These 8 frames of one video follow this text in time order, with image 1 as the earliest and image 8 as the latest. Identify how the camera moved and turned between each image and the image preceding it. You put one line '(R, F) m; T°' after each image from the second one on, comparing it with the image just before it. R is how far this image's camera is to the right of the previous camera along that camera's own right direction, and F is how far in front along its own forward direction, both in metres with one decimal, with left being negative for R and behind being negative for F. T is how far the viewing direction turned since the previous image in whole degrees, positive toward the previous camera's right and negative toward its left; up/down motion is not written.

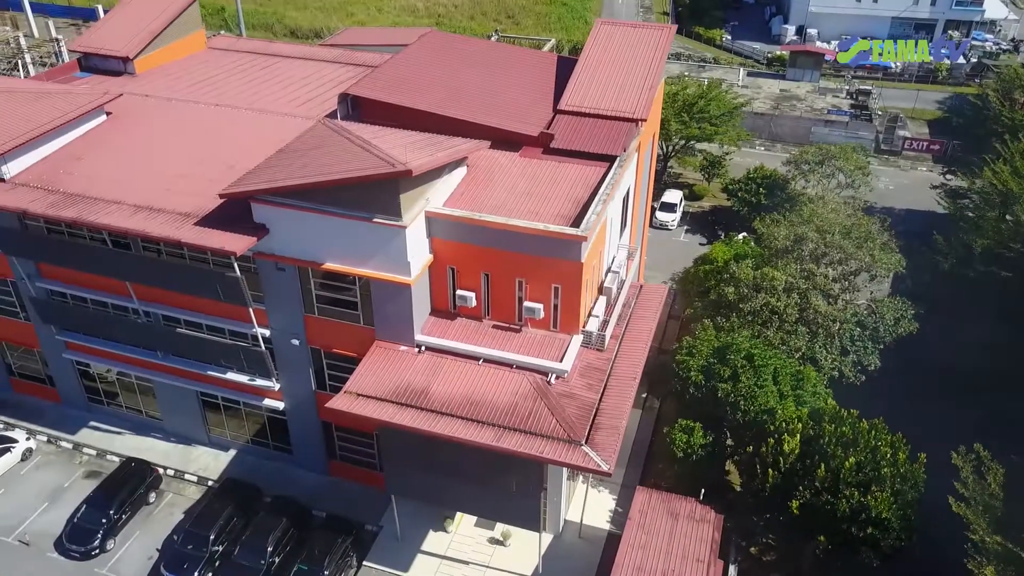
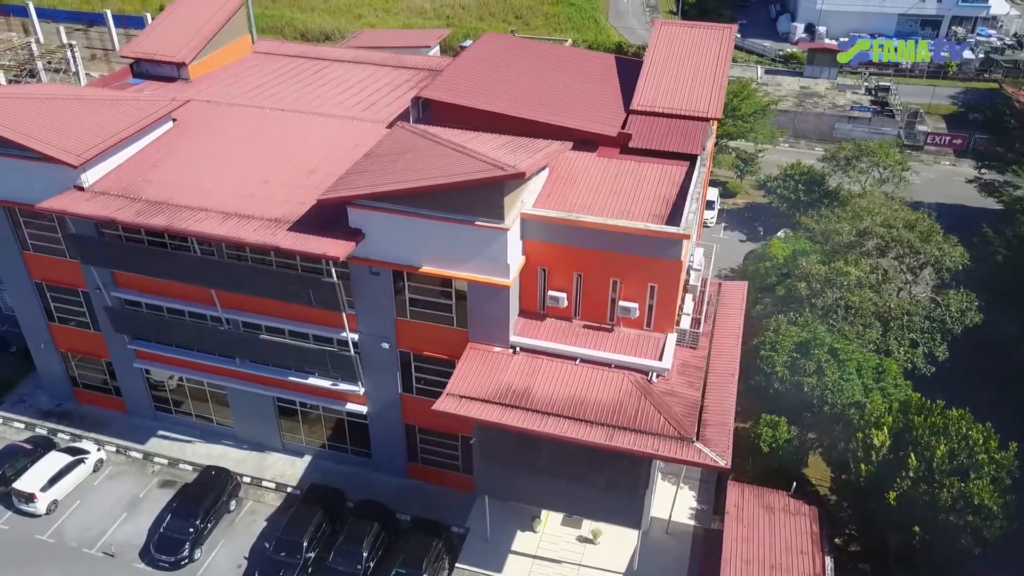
(-3.3, -0.1) m; +2°
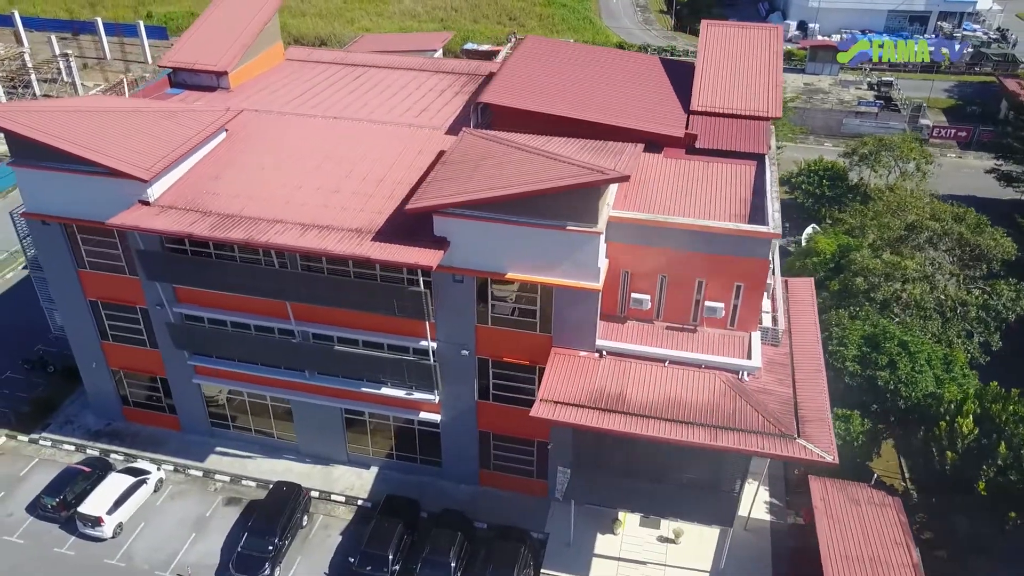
(-3.4, +0.1) m; +3°
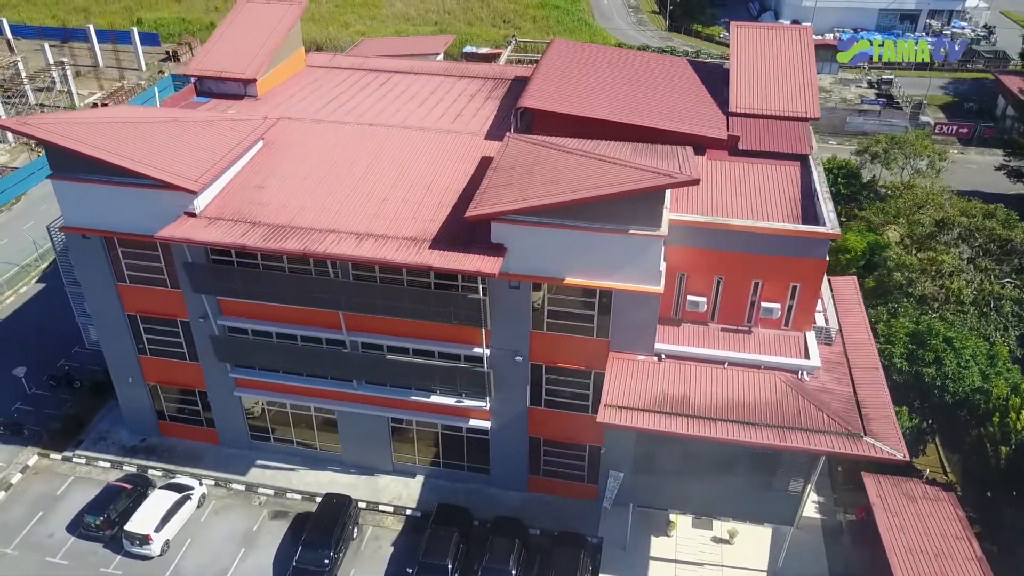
(-2.3, +0.1) m; +2°
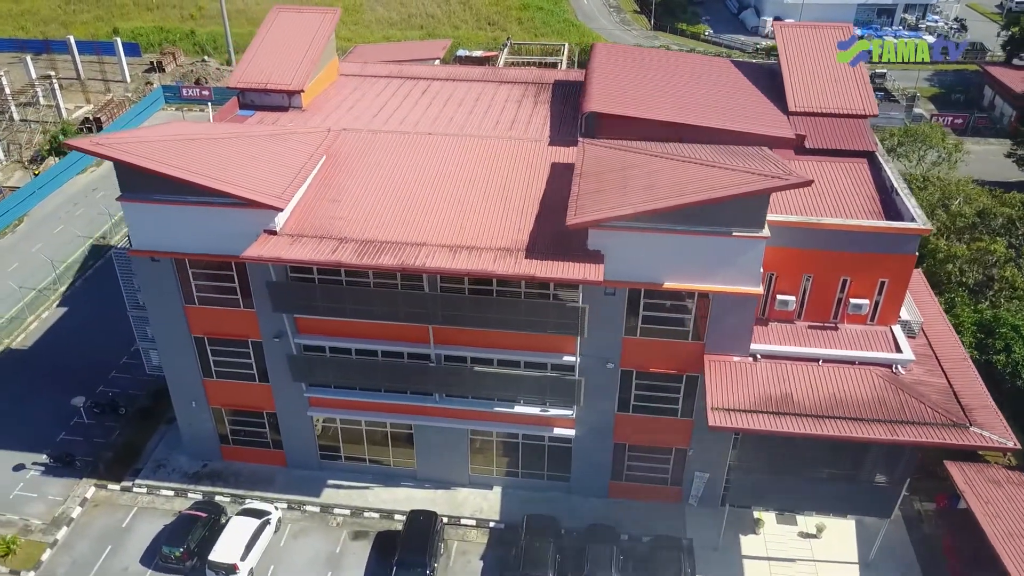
(-4.0, +0.3) m; +4°
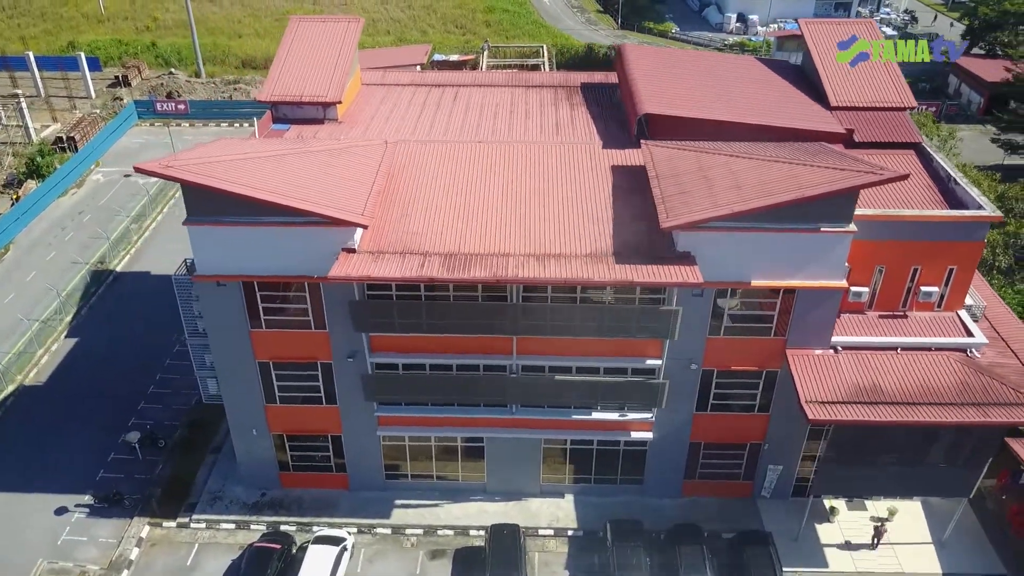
(-4.2, +0.5) m; +5°
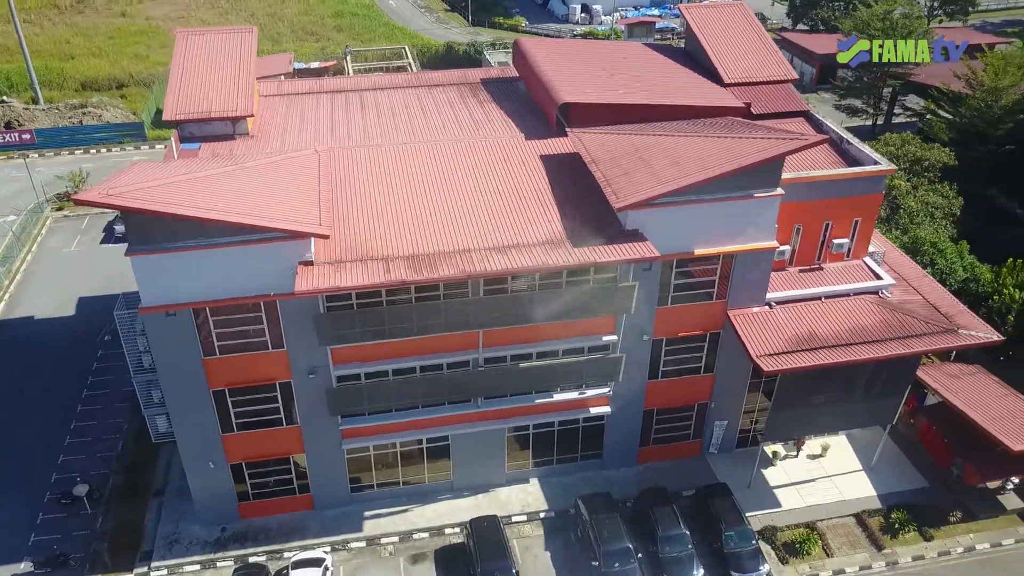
(-3.2, -0.1) m; +11°
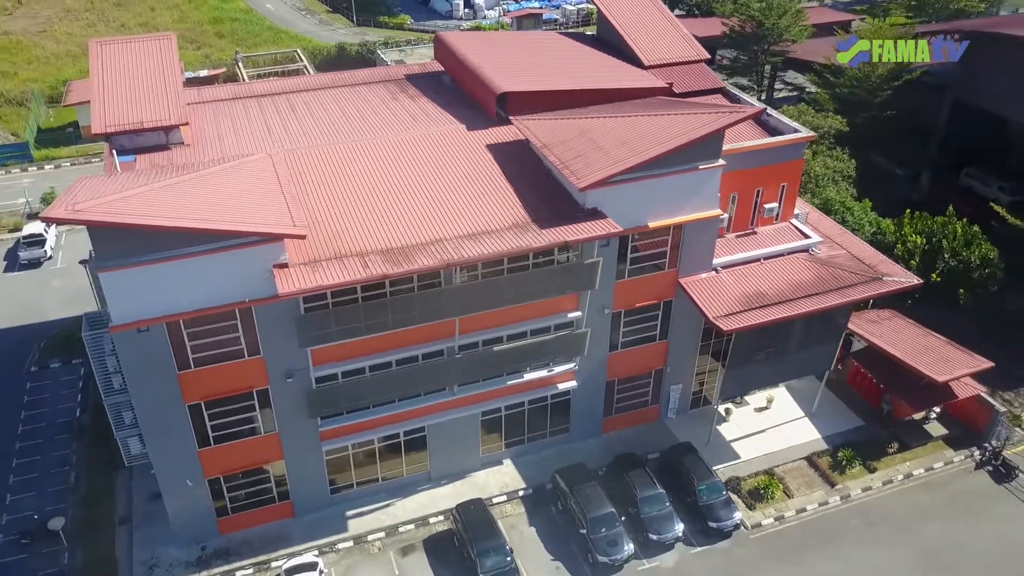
(-2.7, -0.5) m; +8°
